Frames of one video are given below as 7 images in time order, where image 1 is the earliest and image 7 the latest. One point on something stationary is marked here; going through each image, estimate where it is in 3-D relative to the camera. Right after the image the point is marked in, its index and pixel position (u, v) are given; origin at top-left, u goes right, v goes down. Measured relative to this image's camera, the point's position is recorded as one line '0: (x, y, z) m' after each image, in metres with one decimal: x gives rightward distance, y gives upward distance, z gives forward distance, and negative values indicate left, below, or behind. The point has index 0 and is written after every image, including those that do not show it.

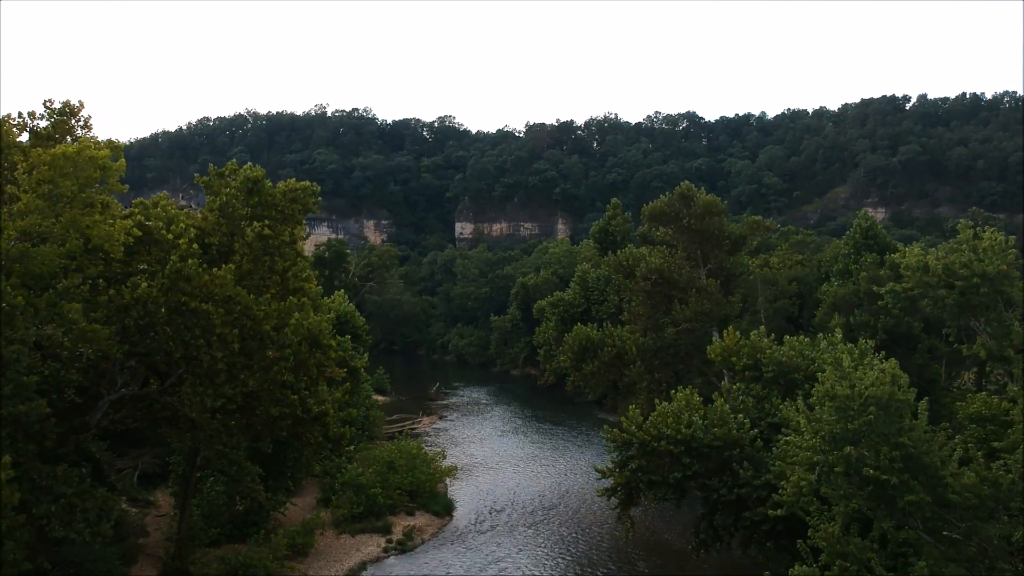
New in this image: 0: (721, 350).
0: (+3.9, -1.2, +18.8) m
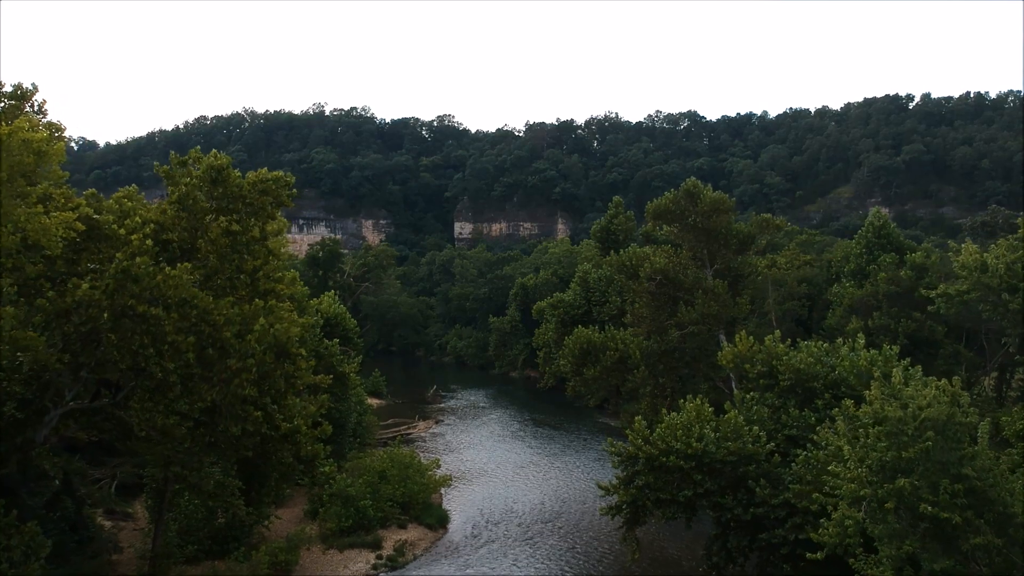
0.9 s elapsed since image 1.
0: (+3.8, -1.2, +17.6) m
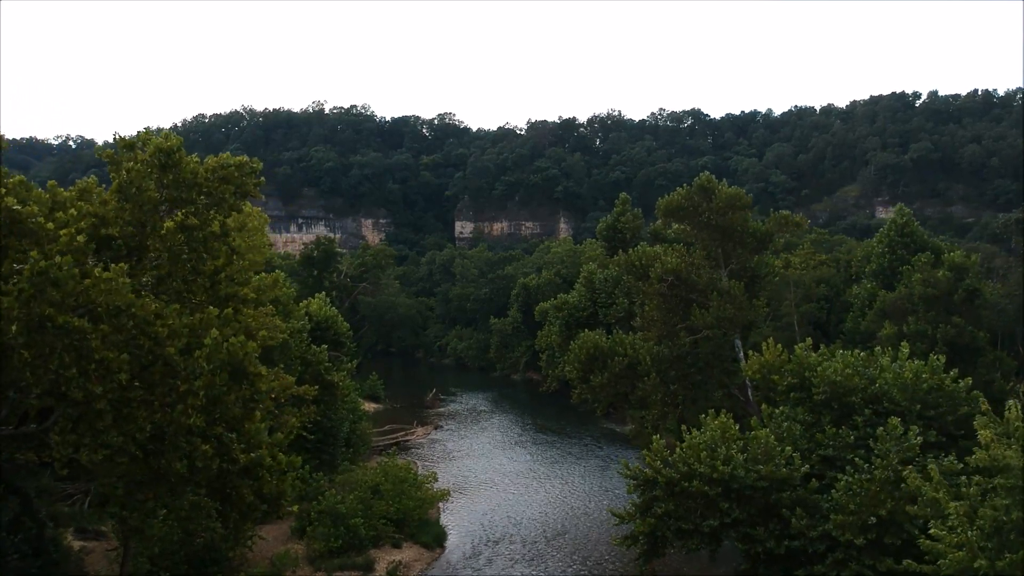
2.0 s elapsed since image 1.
0: (+3.9, -1.2, +15.9) m
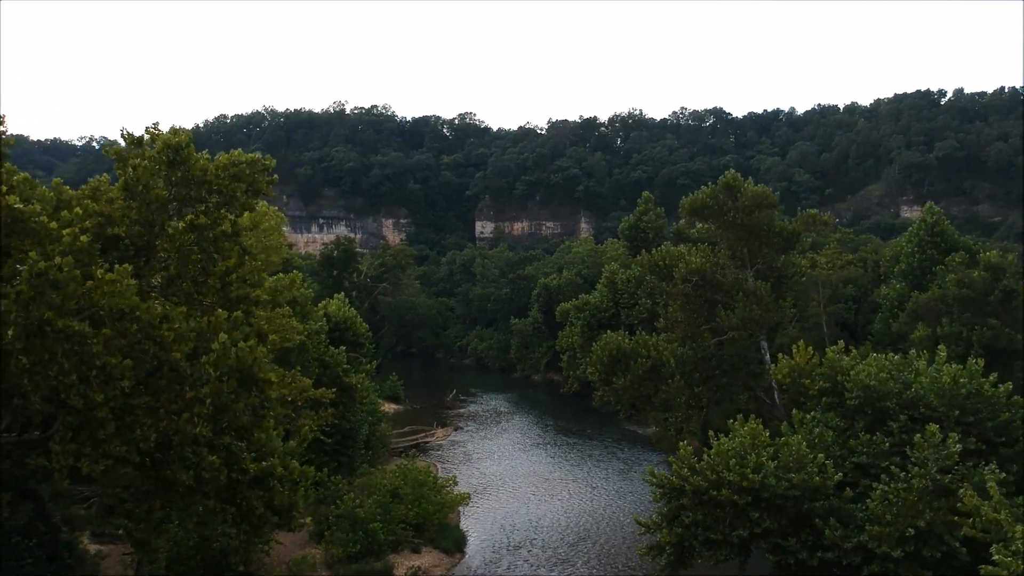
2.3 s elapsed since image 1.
0: (+4.2, -1.2, +15.4) m
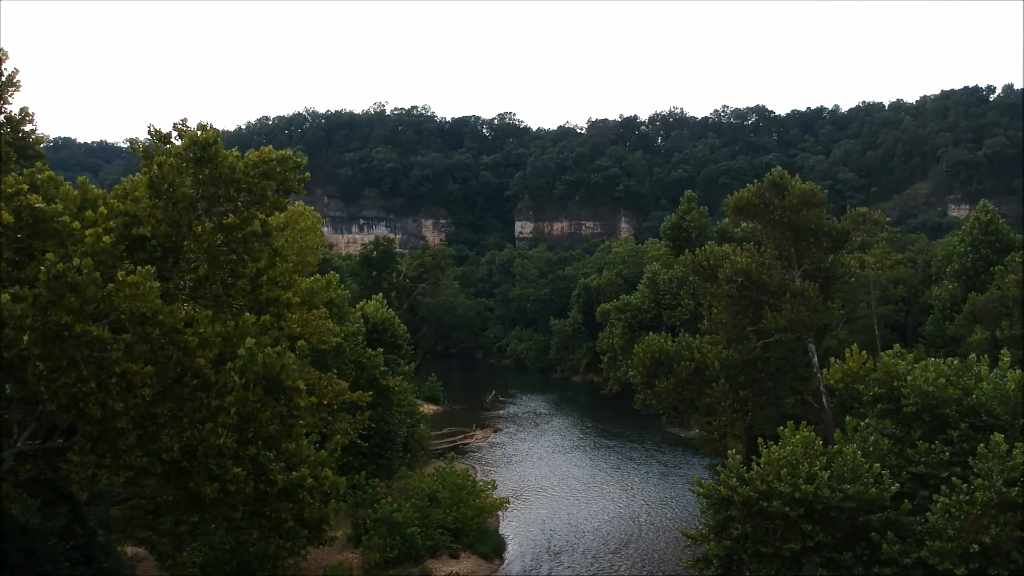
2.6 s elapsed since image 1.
0: (+4.8, -1.3, +14.8) m
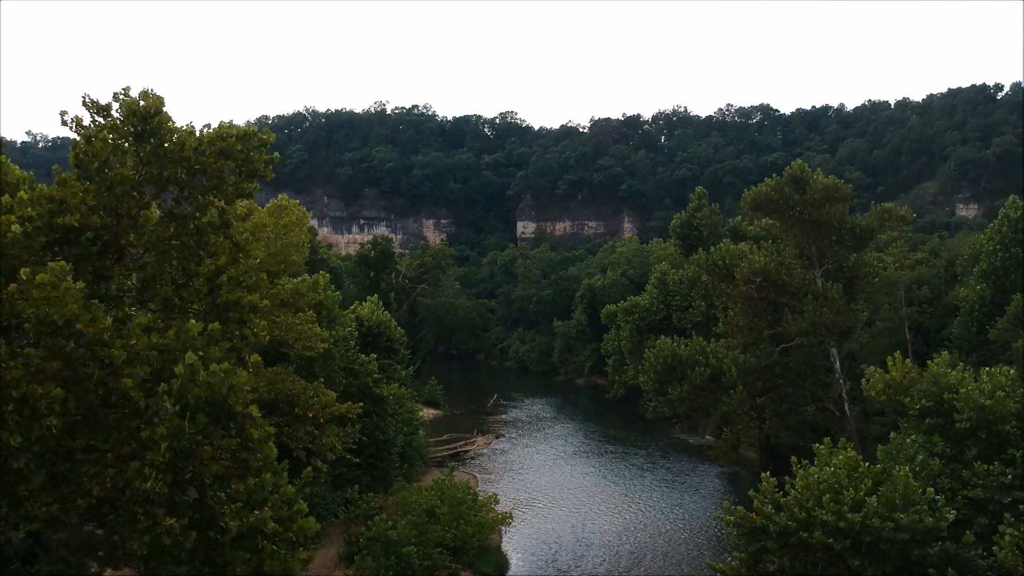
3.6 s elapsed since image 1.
0: (+4.9, -1.3, +13.3) m
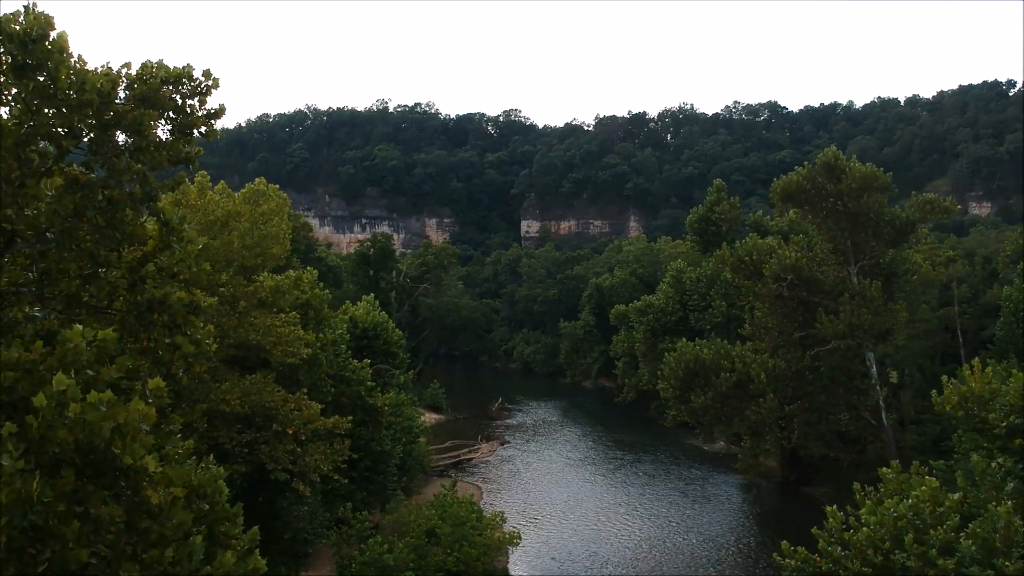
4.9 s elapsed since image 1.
0: (+5.0, -1.2, +11.4) m
